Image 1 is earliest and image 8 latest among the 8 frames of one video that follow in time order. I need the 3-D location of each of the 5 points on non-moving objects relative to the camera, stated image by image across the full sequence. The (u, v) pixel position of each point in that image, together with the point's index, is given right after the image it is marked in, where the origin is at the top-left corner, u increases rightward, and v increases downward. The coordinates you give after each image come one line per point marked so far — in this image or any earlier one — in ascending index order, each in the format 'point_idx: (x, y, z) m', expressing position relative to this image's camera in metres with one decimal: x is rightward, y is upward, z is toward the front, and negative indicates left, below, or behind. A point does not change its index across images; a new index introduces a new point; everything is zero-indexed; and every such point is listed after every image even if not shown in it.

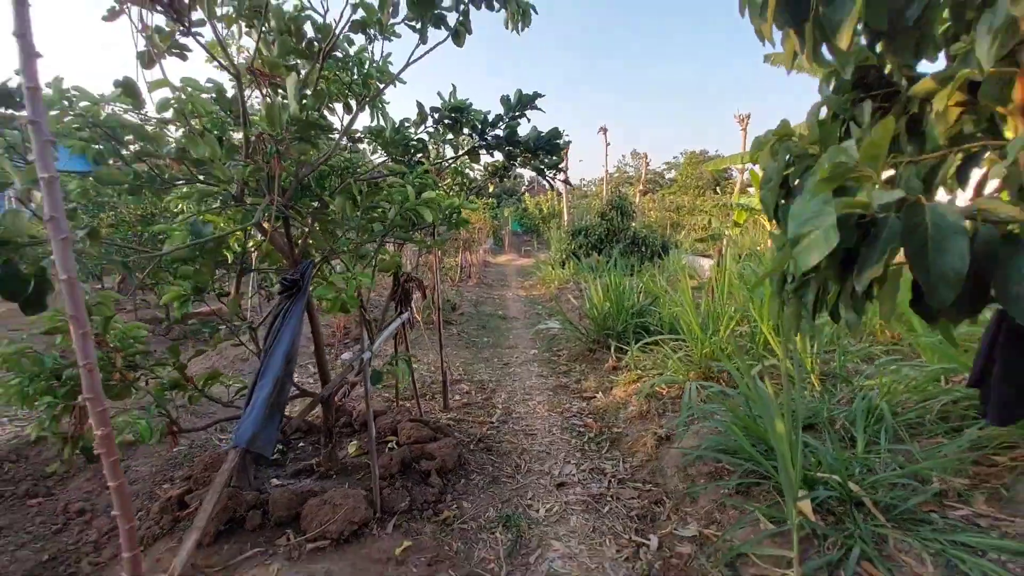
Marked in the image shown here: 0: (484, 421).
0: (-0.2, -0.9, +3.5) m
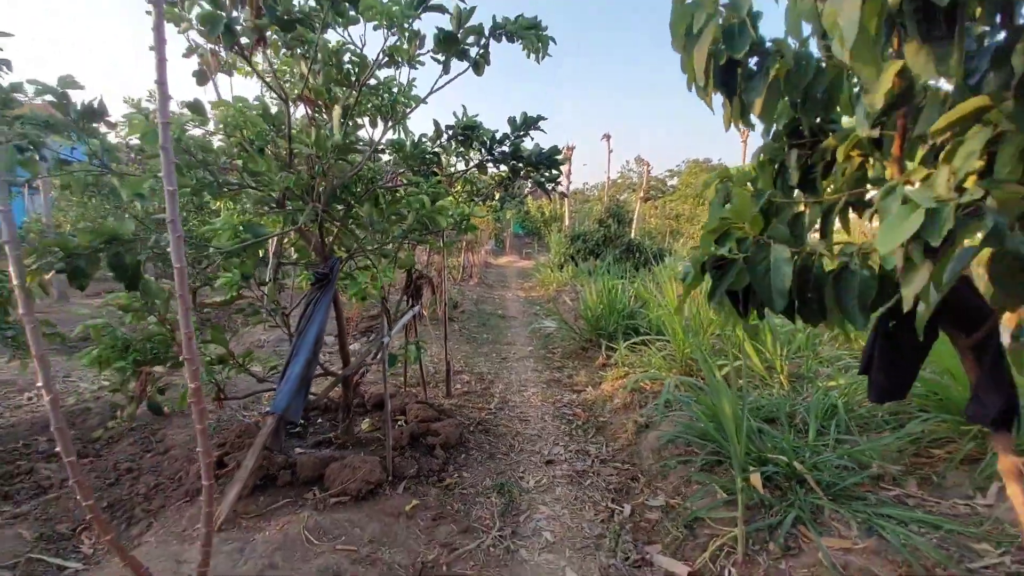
0: (-0.2, -0.9, +3.9) m
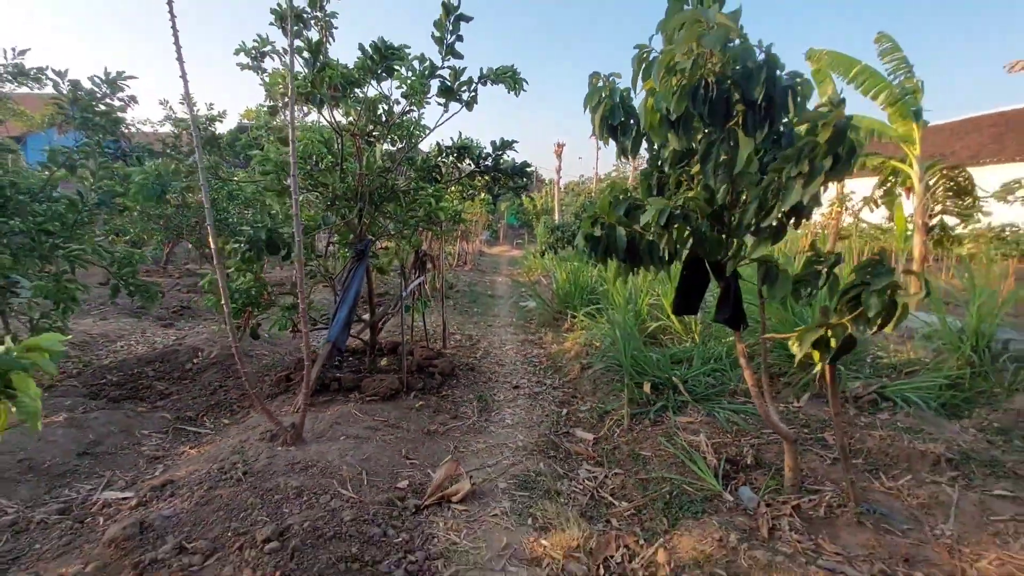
0: (-0.4, -0.7, +5.2) m
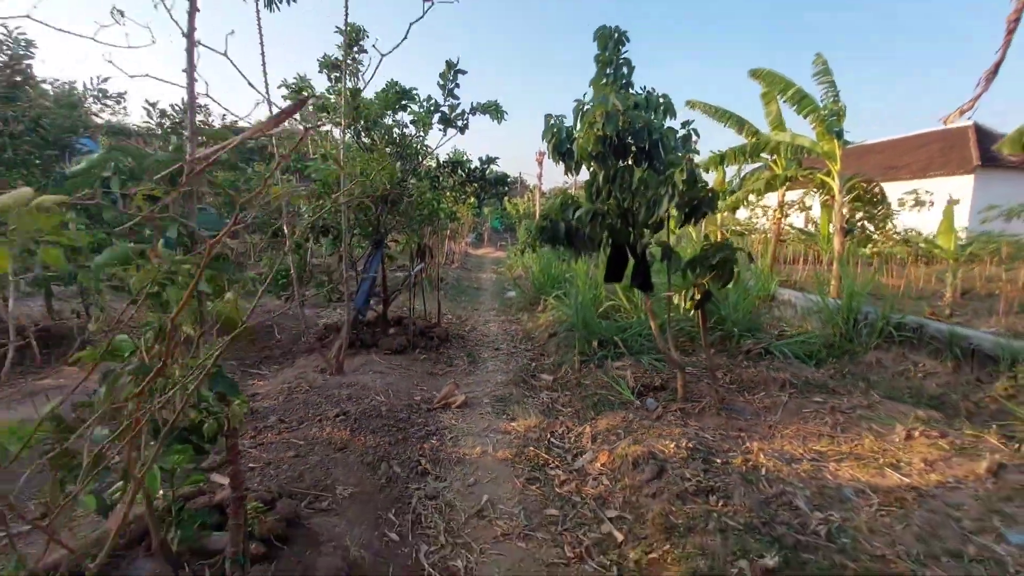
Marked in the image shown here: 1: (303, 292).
0: (-0.7, -0.5, +6.5) m
1: (-2.2, 0.0, +5.3) m
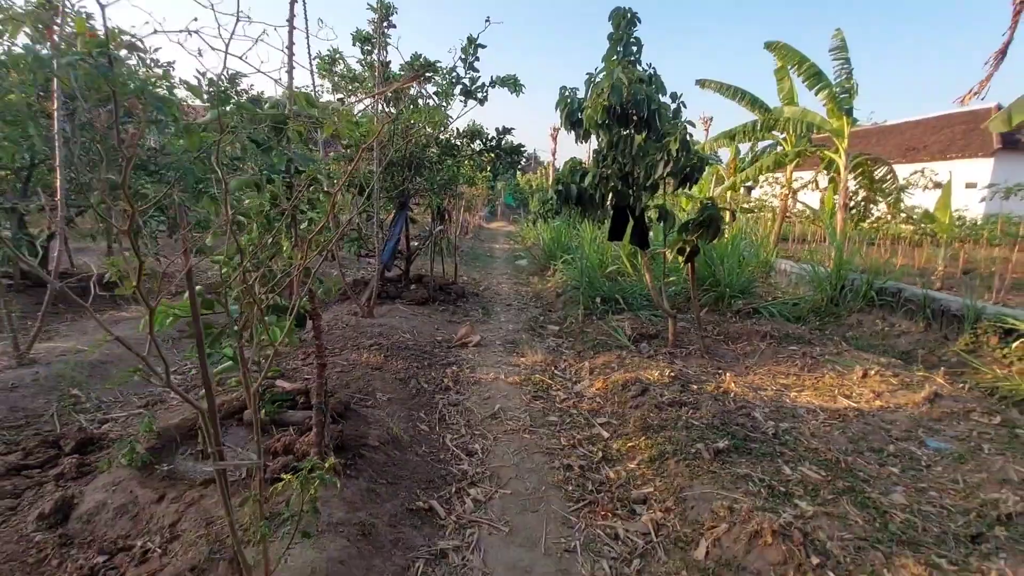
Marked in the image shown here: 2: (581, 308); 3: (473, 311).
0: (-0.5, 0.0, +7.0) m
1: (-2.0, +0.5, +5.8) m
2: (+0.7, -0.2, +5.3) m
3: (-0.4, -0.3, +5.7) m
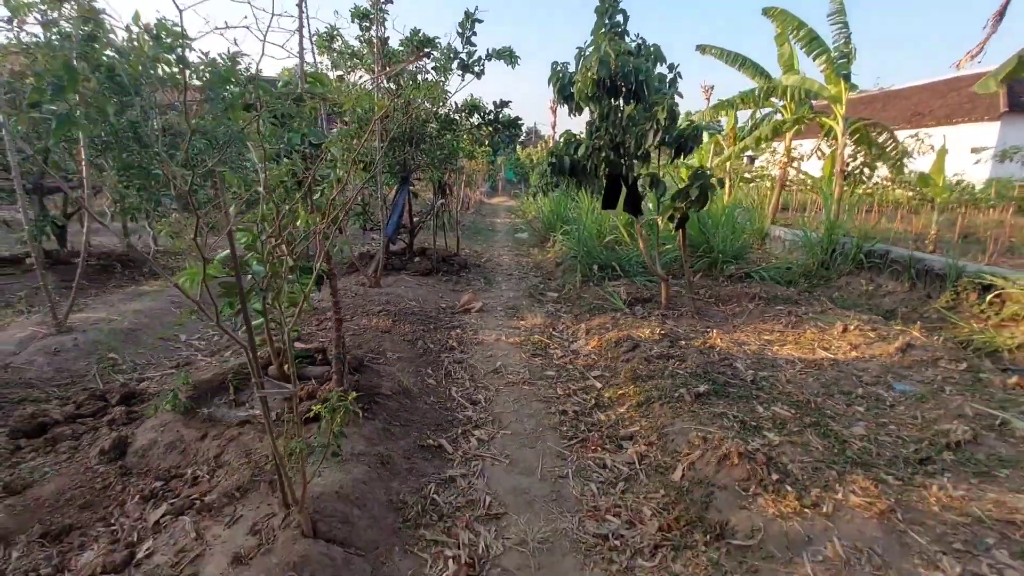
0: (-0.5, +0.4, +7.2) m
1: (-2.1, +0.8, +6.0) m
2: (+0.7, +0.1, +5.6) m
3: (-0.4, +0.1, +6.0) m
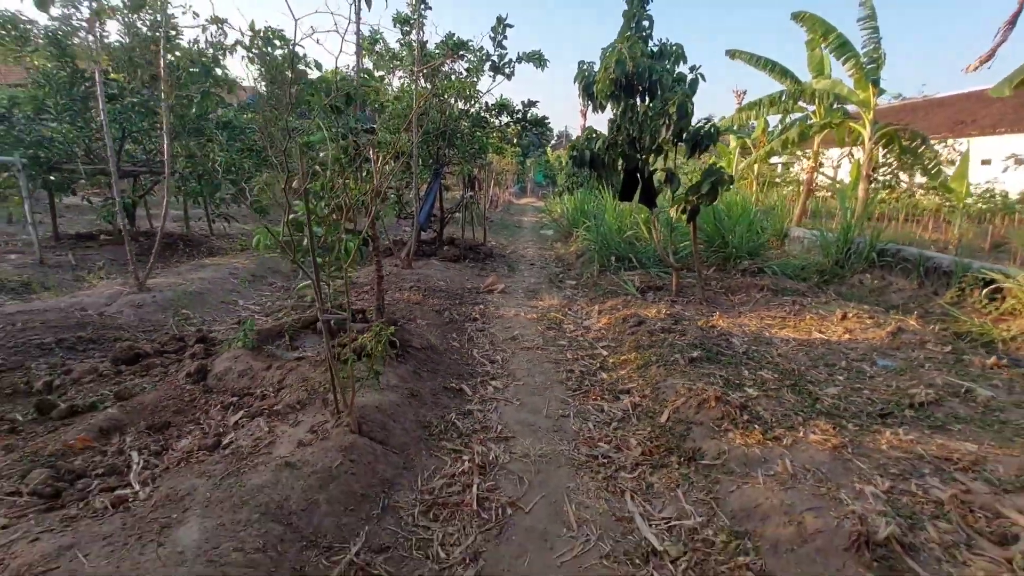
0: (-0.1, +0.6, +7.6) m
1: (-1.7, +1.0, +6.5) m
2: (+1.0, +0.3, +5.9) m
3: (-0.2, +0.3, +6.4) m
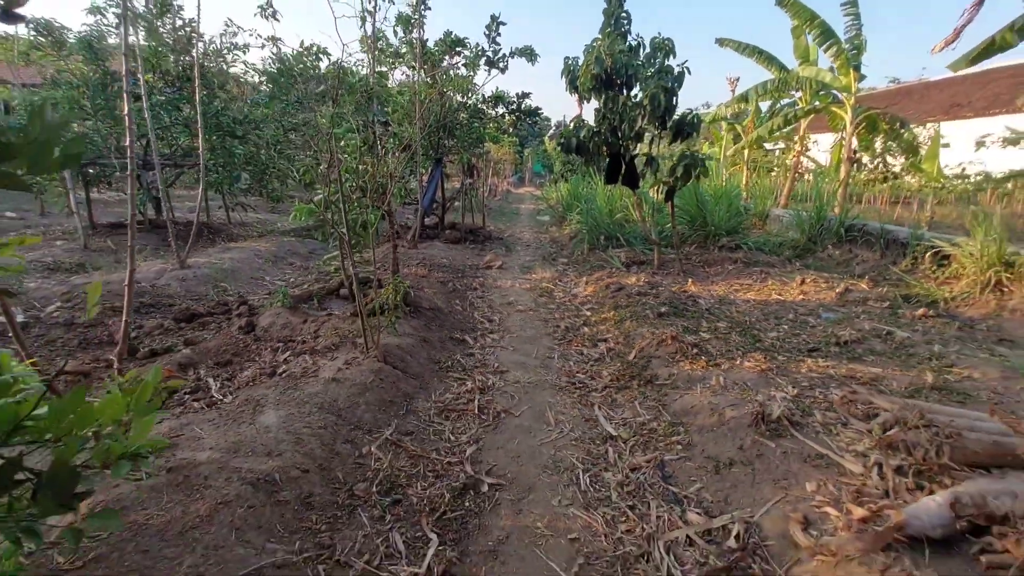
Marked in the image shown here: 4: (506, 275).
0: (-0.2, +0.9, +8.1) m
1: (-1.8, +1.3, +7.1) m
2: (+1.0, +0.6, +6.4) m
3: (-0.2, +0.5, +6.9) m
4: (-0.1, +0.1, +5.2) m
